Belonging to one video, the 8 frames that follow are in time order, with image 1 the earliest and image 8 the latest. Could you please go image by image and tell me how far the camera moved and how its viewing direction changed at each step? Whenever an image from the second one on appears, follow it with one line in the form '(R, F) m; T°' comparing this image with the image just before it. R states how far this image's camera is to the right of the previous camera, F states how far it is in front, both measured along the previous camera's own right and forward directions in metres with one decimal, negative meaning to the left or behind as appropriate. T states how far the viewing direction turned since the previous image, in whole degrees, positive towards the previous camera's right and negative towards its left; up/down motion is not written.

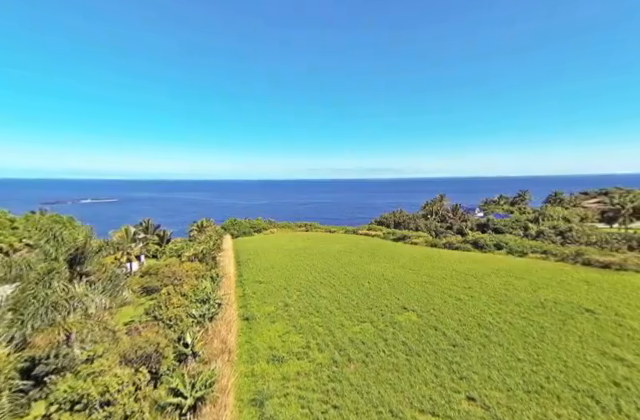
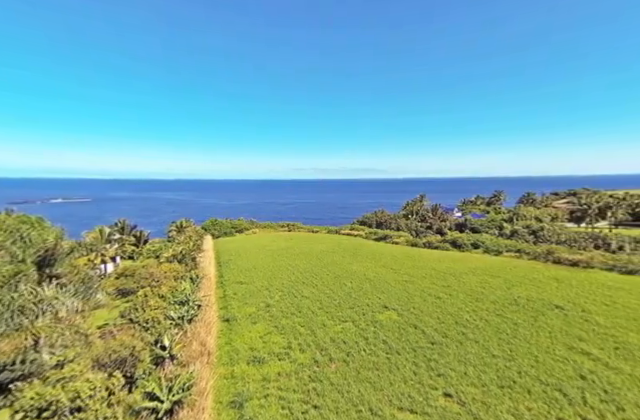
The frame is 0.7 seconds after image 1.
(+0.2, -0.1) m; +3°
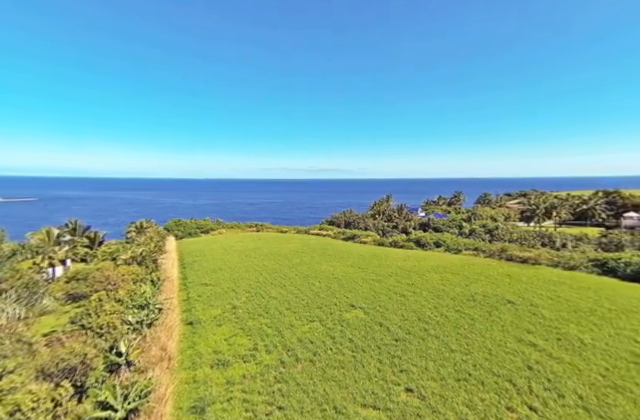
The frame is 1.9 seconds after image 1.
(+0.4, -0.1) m; +5°
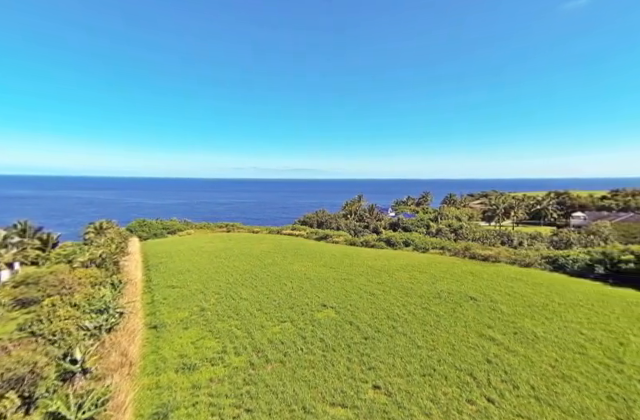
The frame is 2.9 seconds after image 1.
(+0.4, 0.0) m; +4°
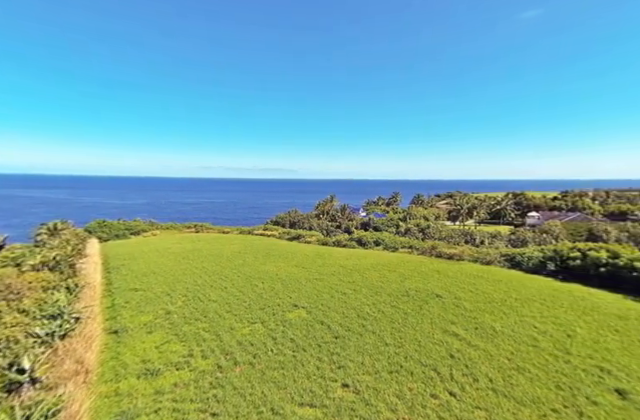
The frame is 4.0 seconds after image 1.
(+0.4, 0.0) m; +4°
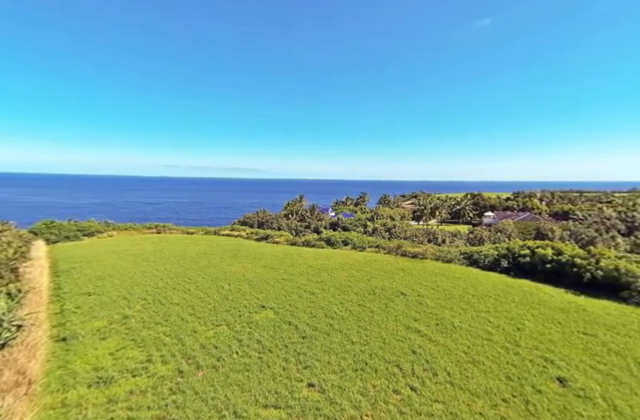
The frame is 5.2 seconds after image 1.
(+0.3, 0.0) m; +5°
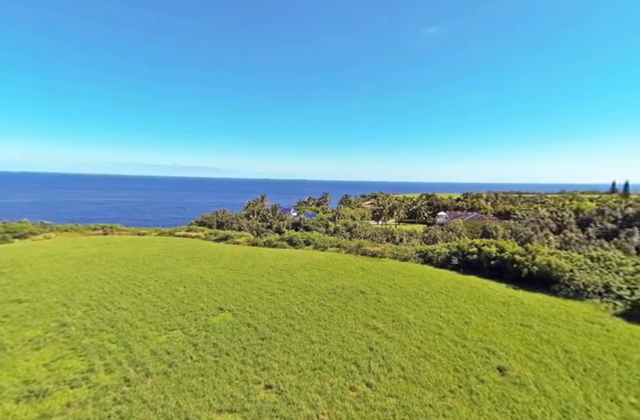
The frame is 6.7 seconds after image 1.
(+0.3, 0.0) m; +6°
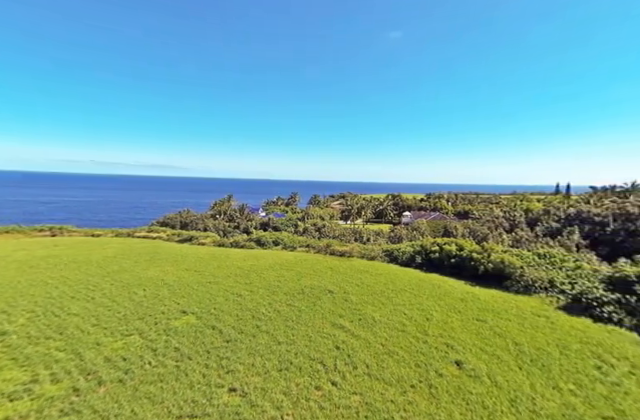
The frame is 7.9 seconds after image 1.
(+0.2, 0.0) m; +5°
